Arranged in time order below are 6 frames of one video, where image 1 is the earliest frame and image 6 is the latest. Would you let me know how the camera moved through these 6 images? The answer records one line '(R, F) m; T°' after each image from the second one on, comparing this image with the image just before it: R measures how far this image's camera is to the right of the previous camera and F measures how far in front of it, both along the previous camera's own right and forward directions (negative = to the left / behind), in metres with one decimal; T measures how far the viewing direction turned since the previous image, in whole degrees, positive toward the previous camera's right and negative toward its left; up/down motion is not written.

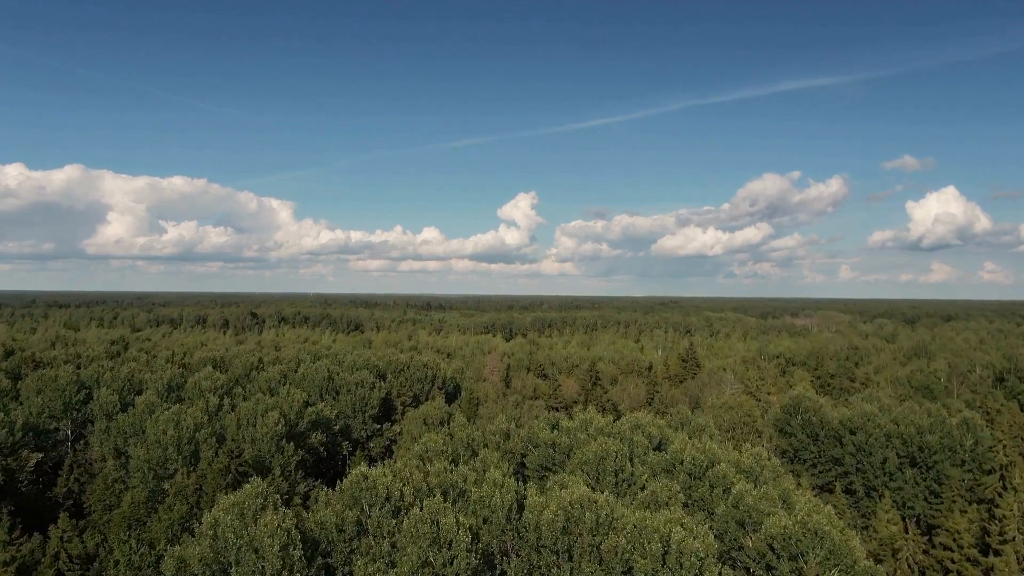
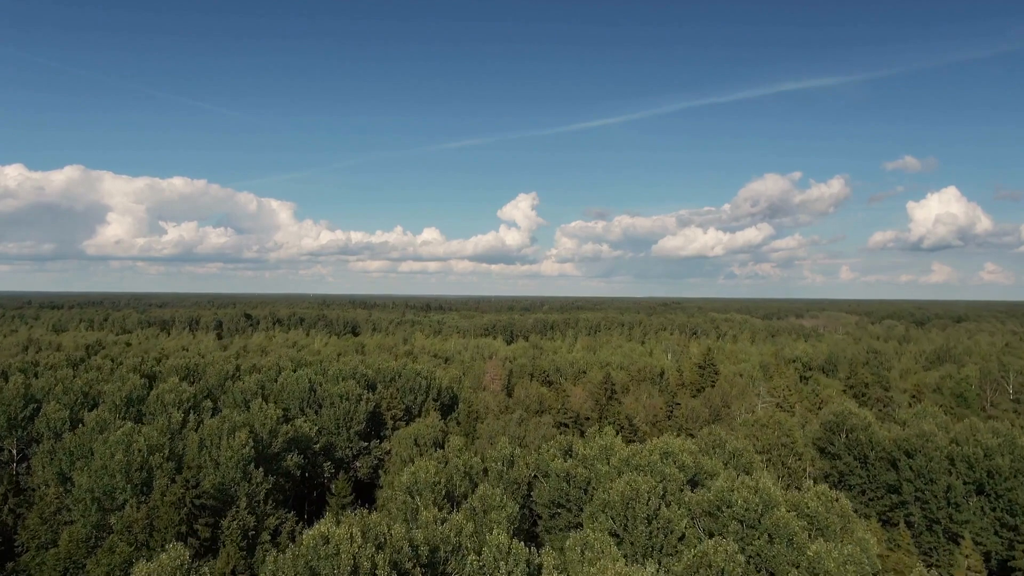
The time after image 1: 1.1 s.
(-0.3, +5.5) m; 0°
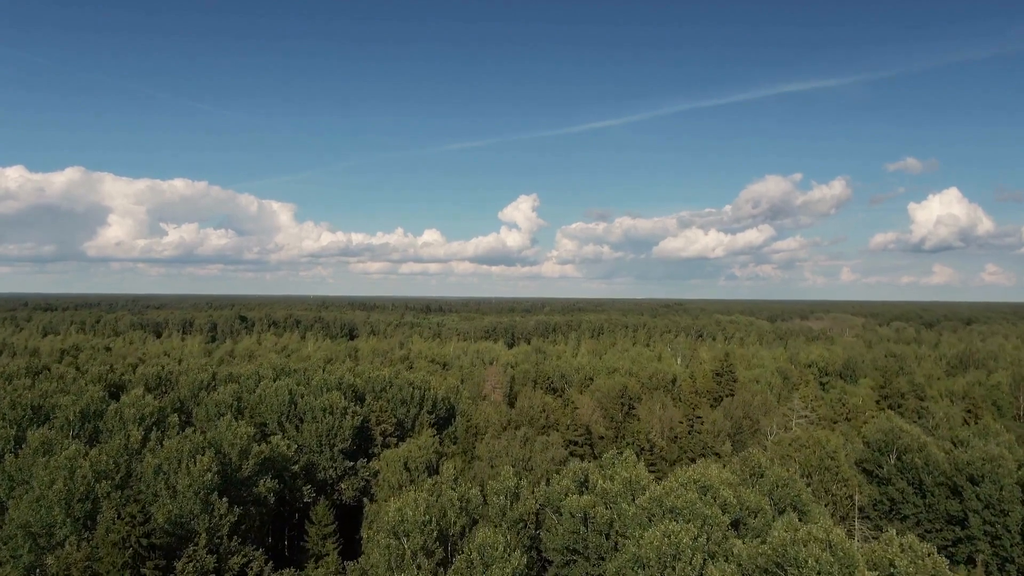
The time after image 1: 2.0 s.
(-0.2, +4.8) m; 0°
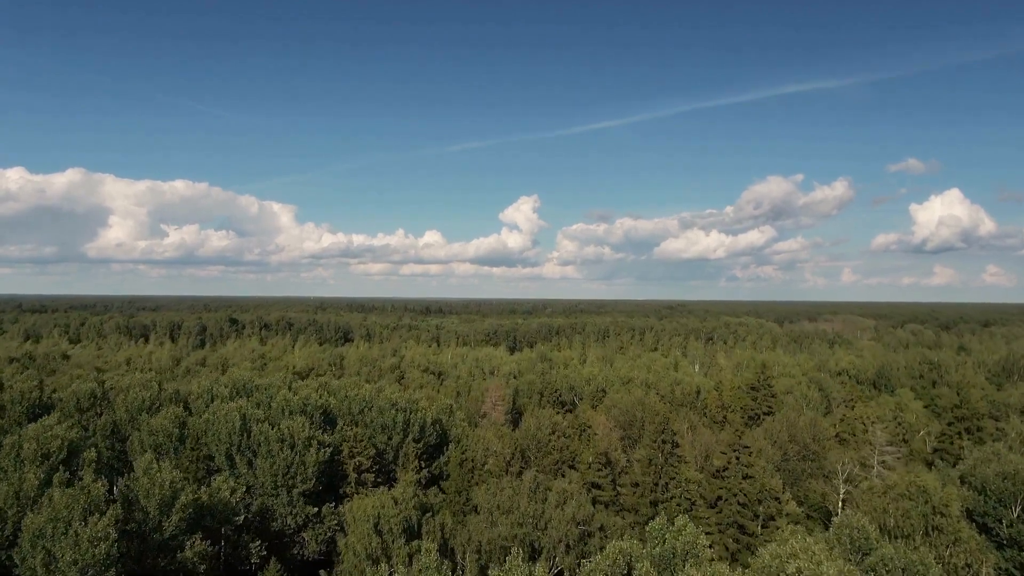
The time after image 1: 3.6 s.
(-0.3, +8.2) m; 0°
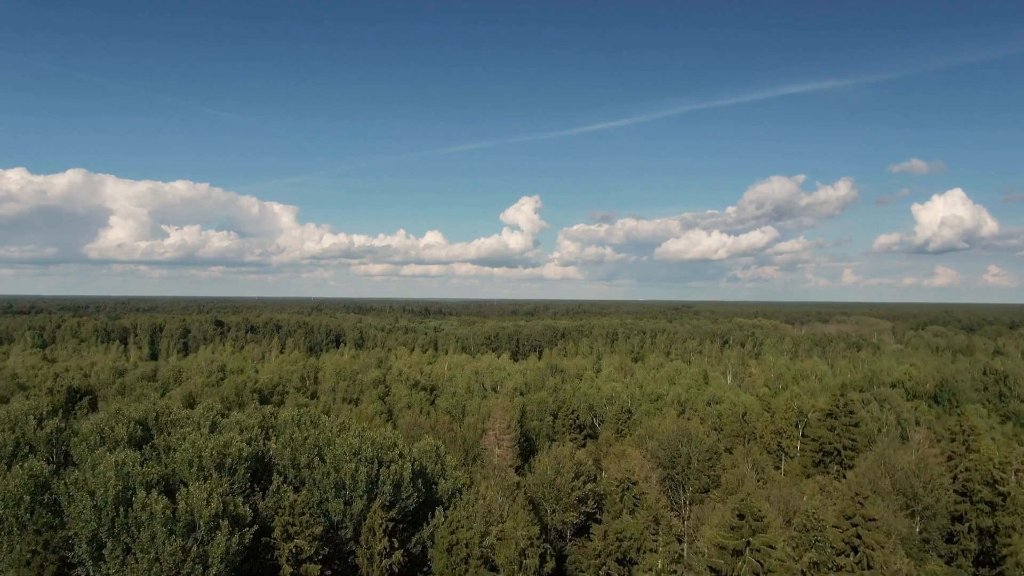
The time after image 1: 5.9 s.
(-0.6, +11.6) m; 0°
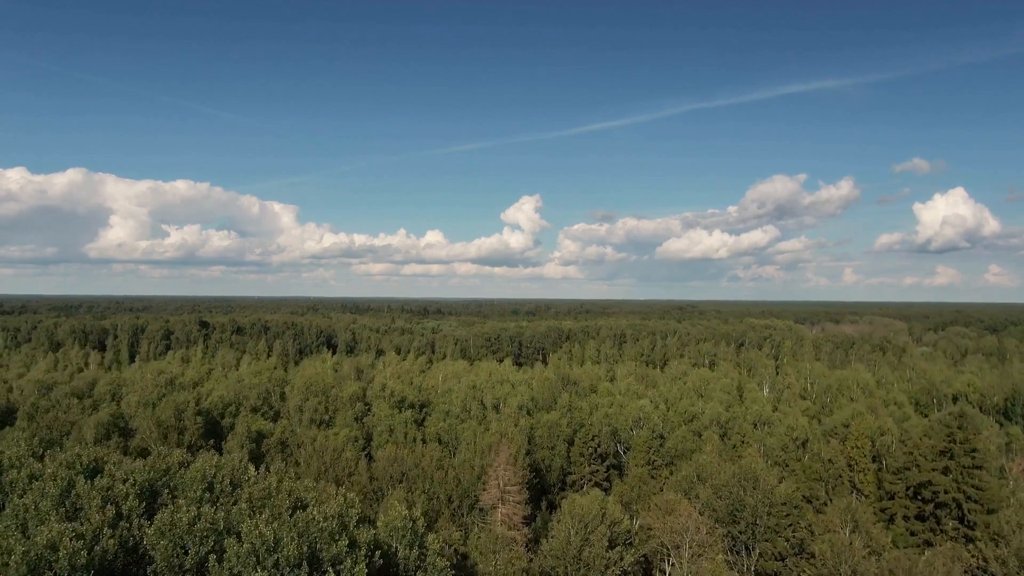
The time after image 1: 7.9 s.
(-0.4, +10.3) m; 0°
